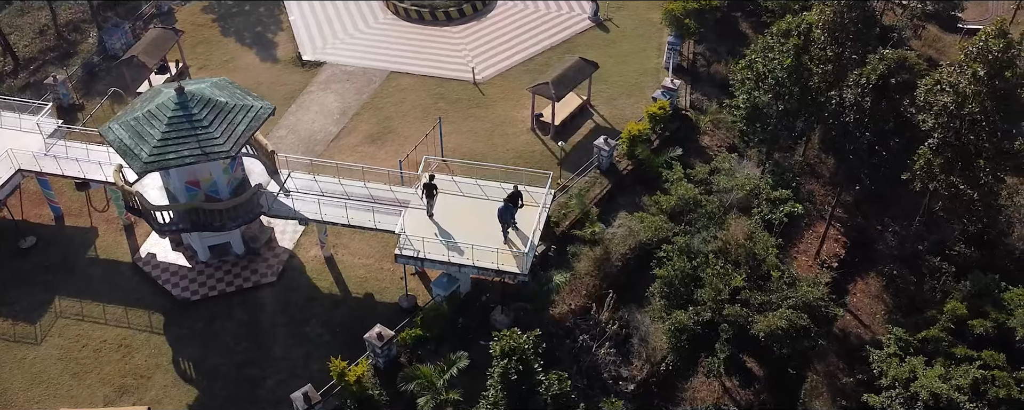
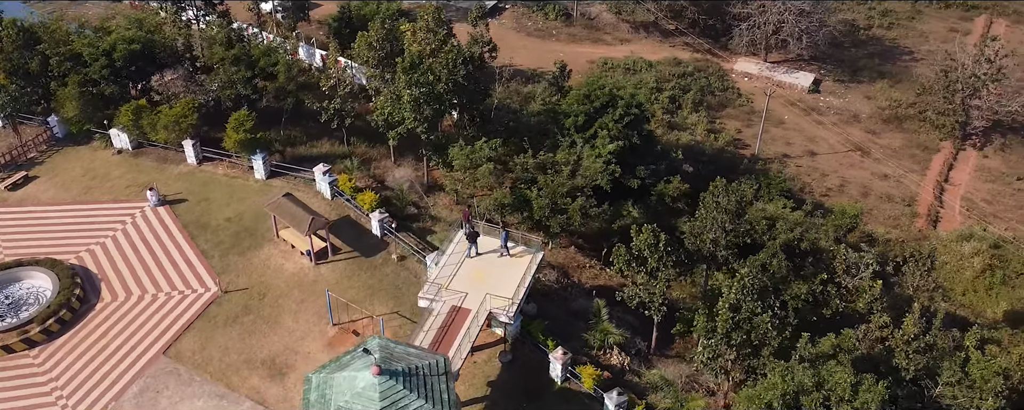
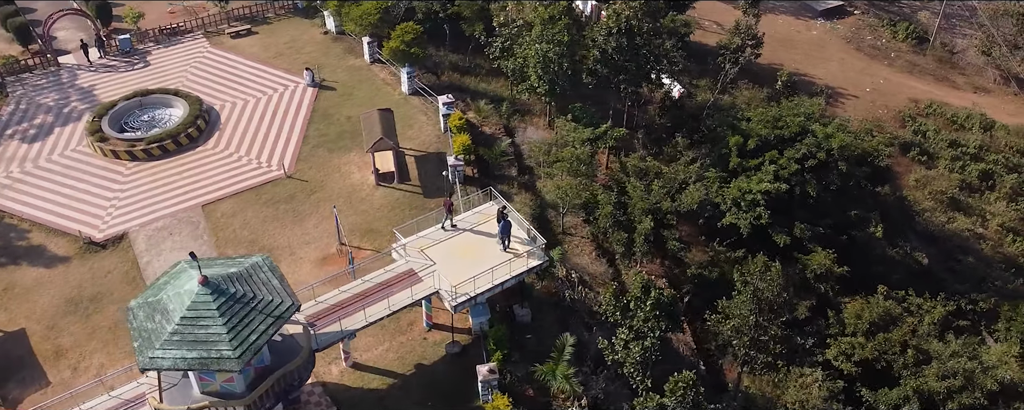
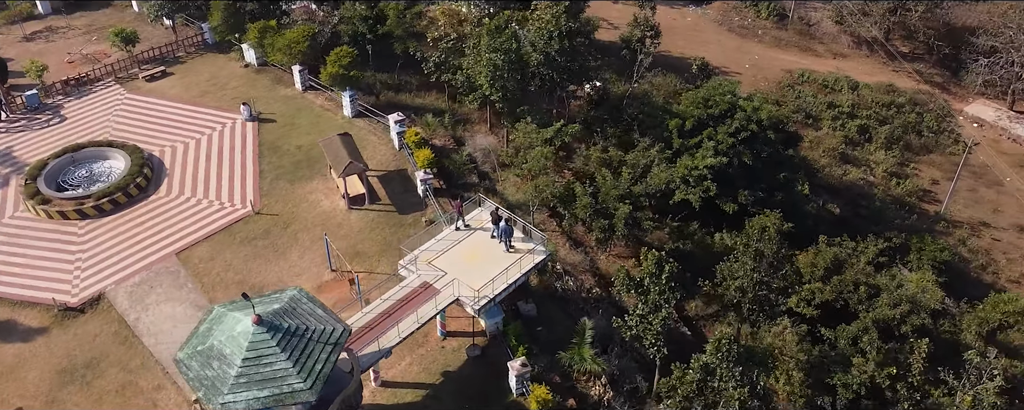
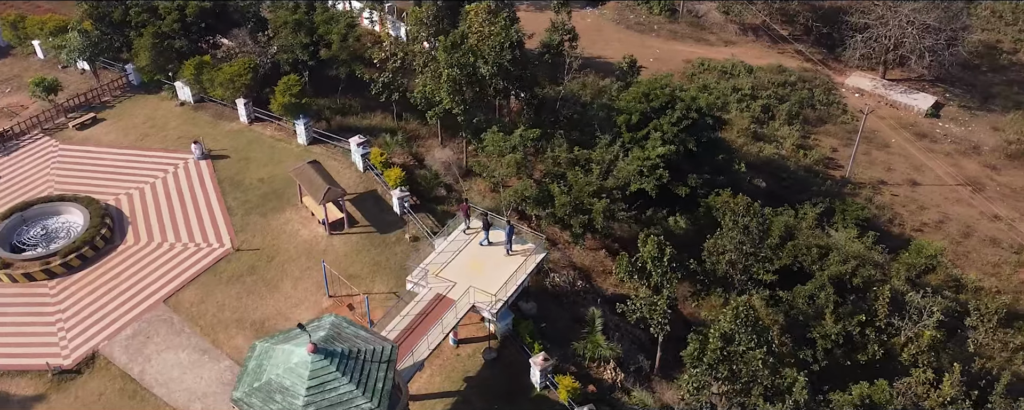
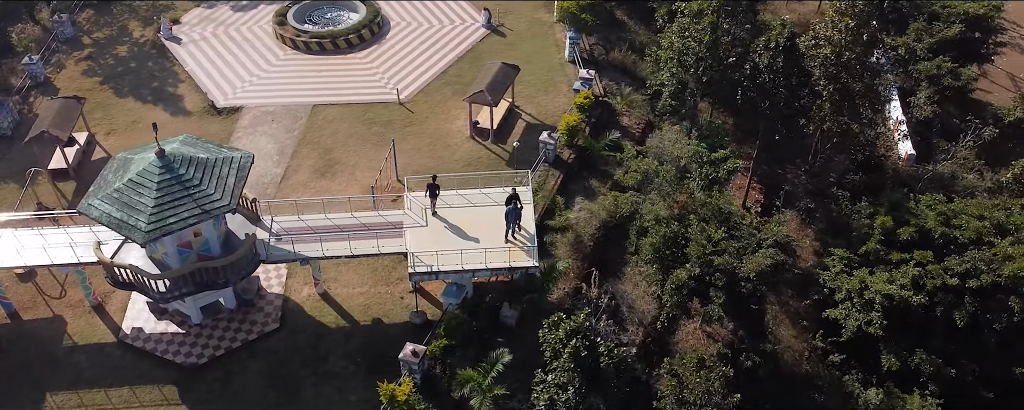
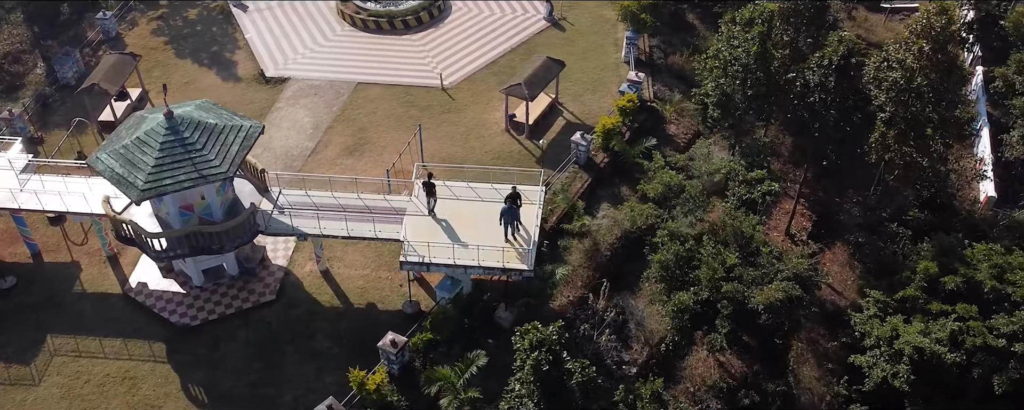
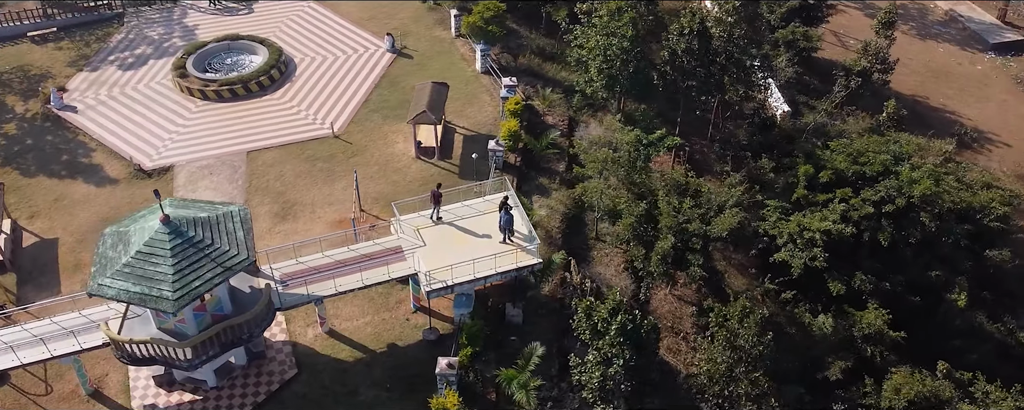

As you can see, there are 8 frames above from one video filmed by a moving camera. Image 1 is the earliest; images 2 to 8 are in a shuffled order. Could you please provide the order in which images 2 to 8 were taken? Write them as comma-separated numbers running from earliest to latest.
7, 6, 8, 3, 4, 5, 2
